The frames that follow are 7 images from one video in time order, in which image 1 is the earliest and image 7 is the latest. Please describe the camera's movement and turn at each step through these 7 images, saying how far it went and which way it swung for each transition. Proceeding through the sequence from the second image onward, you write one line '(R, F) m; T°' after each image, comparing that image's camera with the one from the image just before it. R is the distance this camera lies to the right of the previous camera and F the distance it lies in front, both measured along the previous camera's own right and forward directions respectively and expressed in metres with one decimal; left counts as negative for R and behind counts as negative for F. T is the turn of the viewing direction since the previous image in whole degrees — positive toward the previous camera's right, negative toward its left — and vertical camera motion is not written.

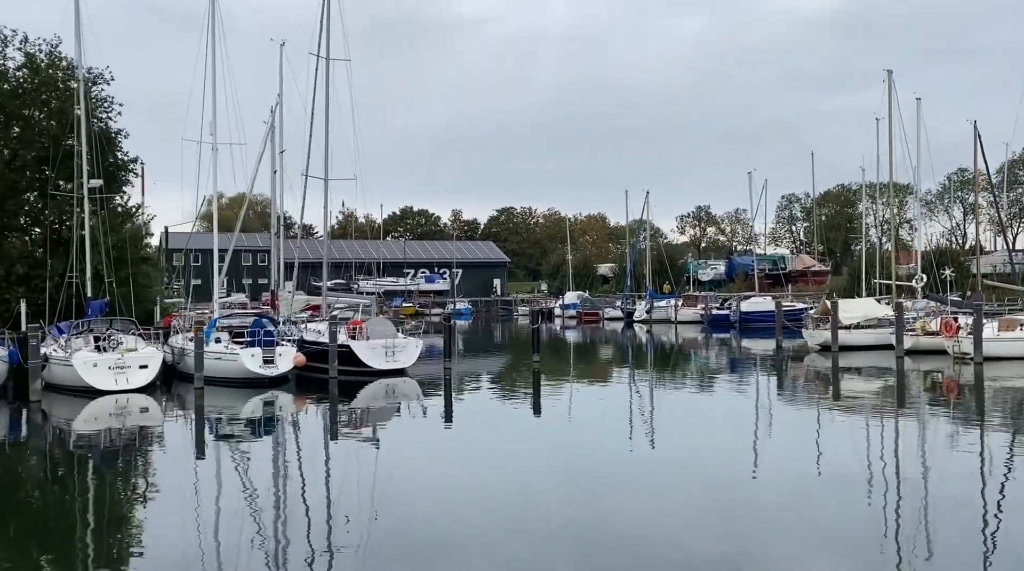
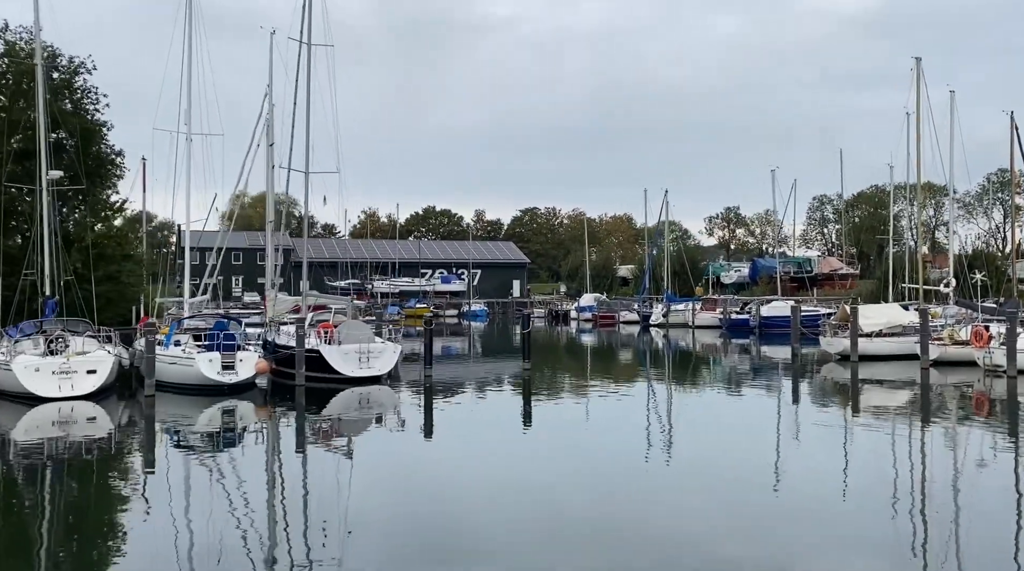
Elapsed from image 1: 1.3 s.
(+1.2, +2.0) m; -2°
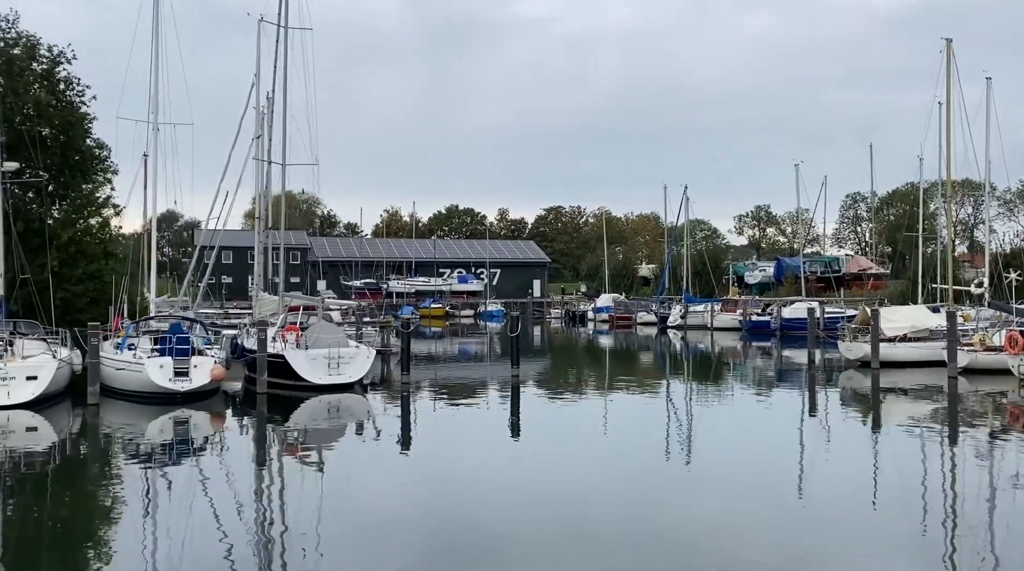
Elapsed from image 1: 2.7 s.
(+1.1, +2.0) m; -2°
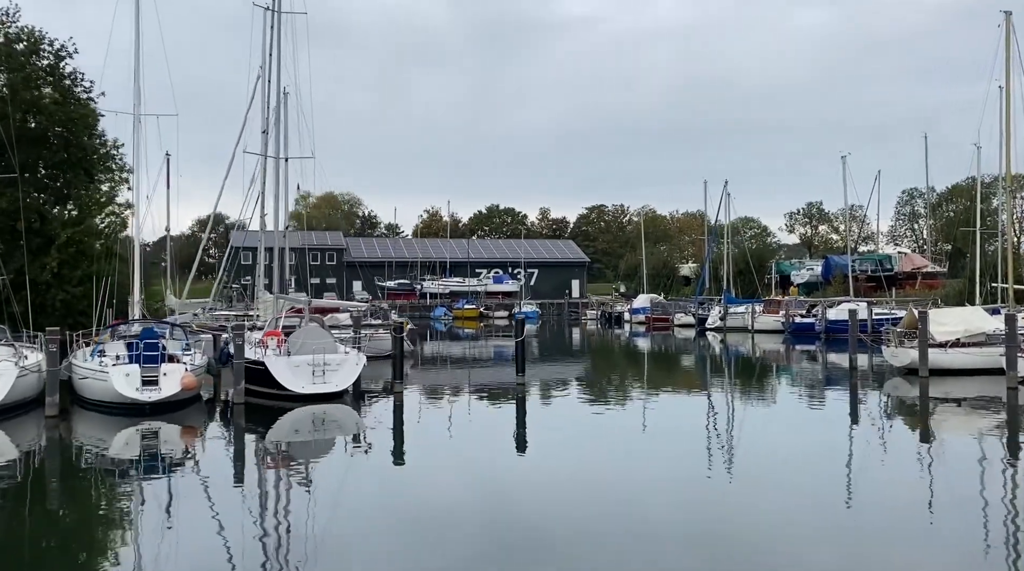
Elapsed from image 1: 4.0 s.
(+1.0, +2.0) m; -3°
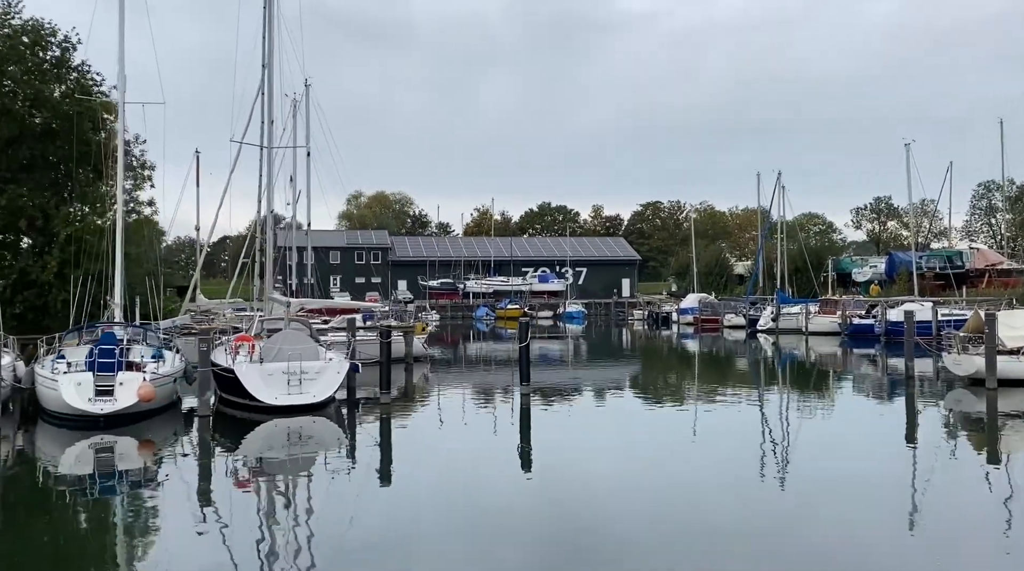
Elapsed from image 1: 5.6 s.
(+1.1, +2.3) m; -4°
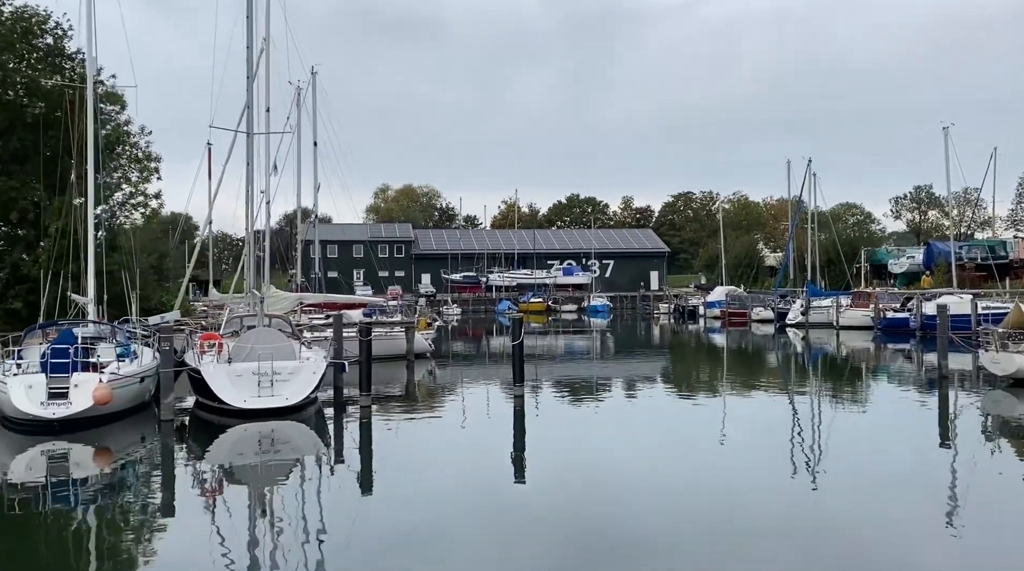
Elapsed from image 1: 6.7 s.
(+0.8, +1.5) m; -2°
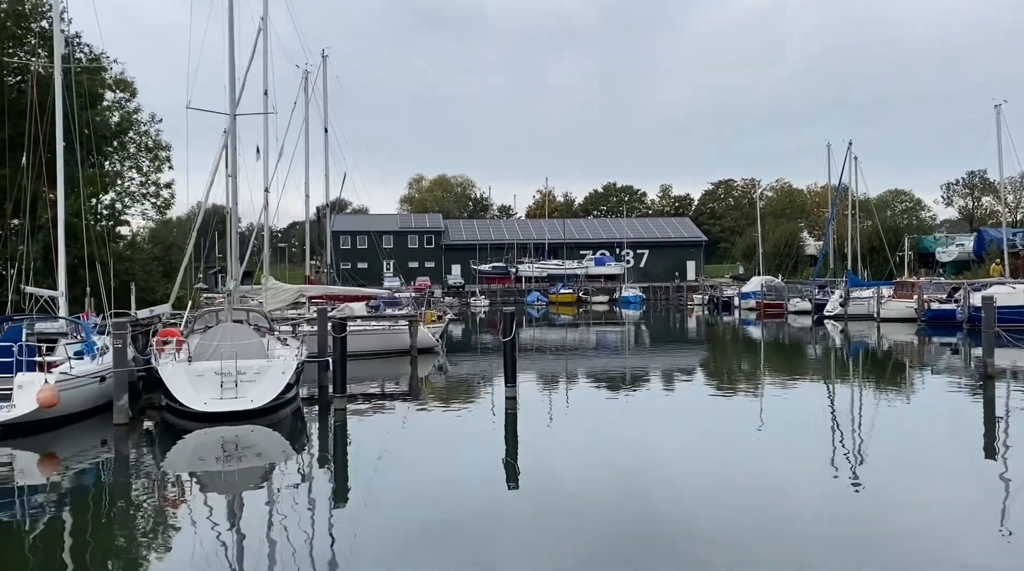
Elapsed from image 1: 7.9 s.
(+0.8, +1.7) m; -3°
